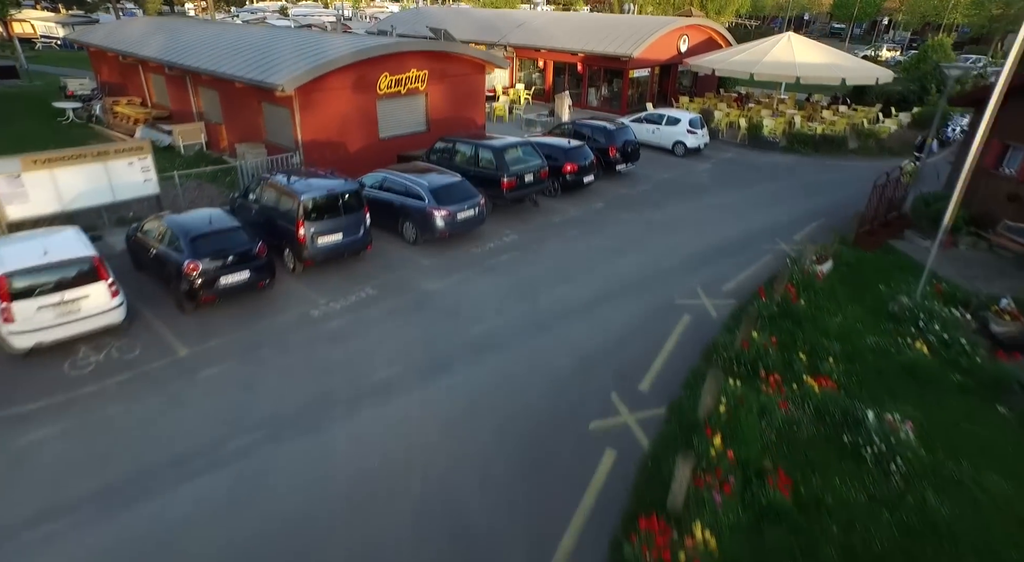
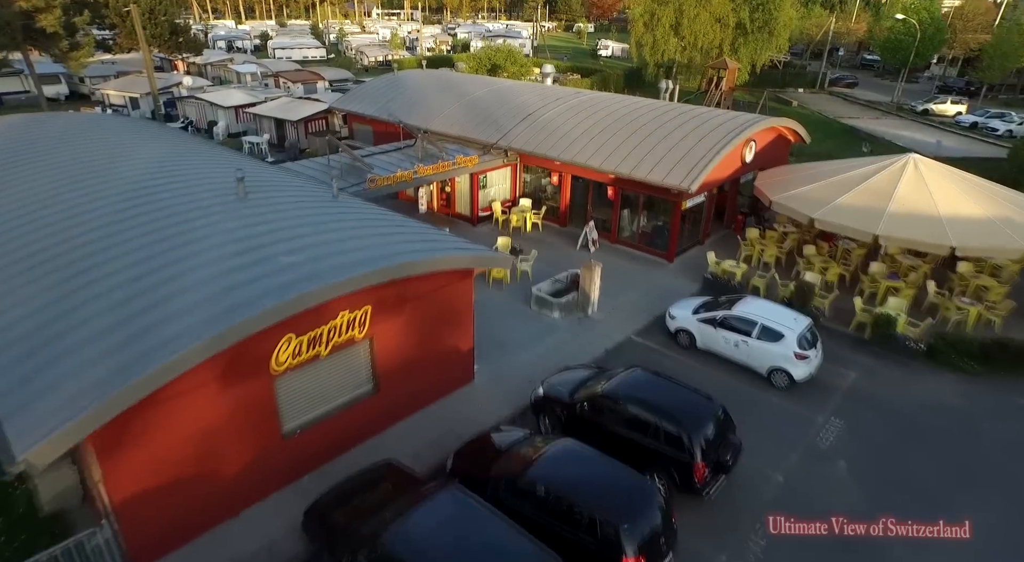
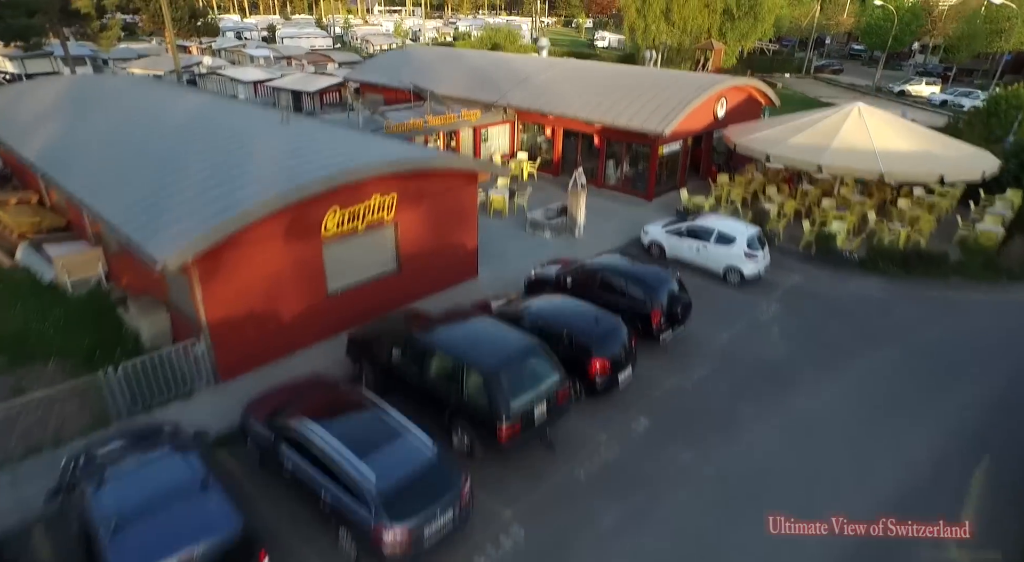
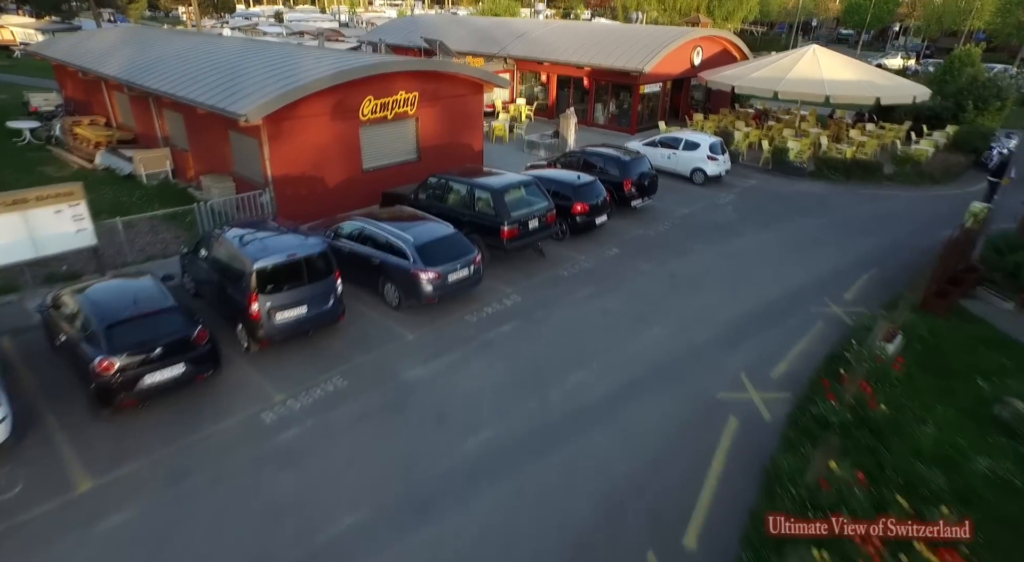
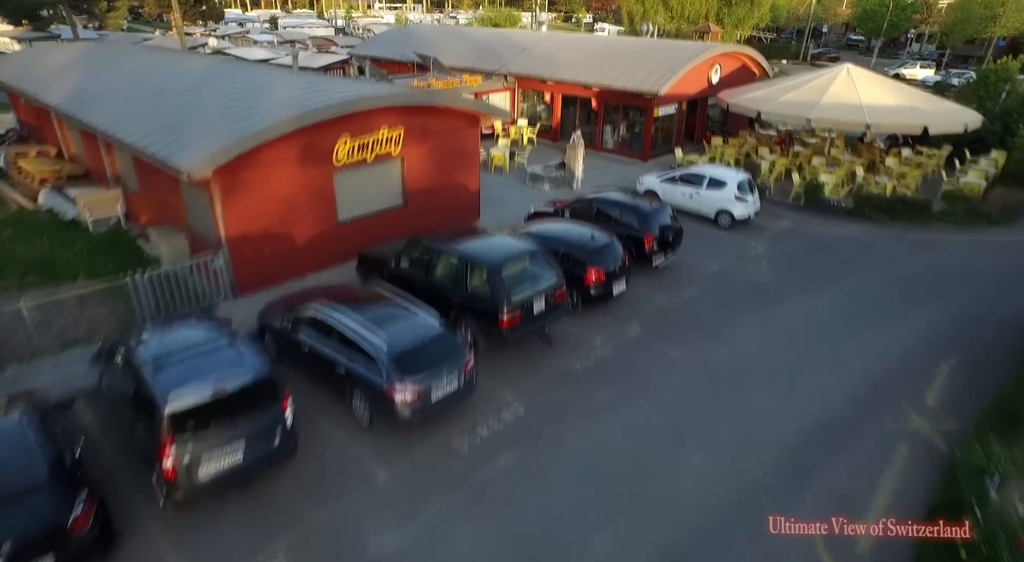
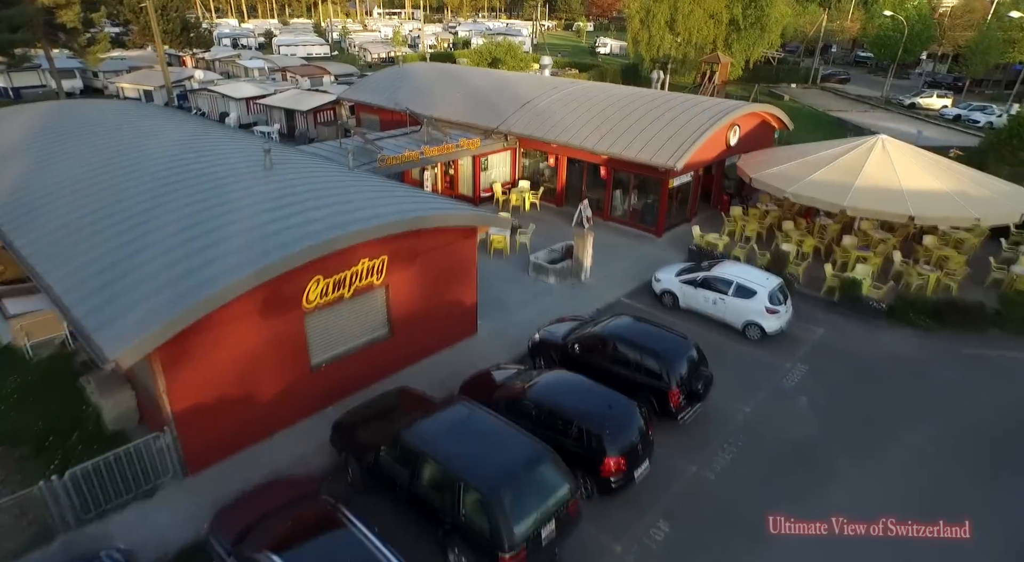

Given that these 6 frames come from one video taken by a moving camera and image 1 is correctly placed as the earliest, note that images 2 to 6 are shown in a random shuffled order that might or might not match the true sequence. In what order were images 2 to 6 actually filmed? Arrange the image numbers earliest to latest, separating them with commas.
4, 5, 3, 6, 2
